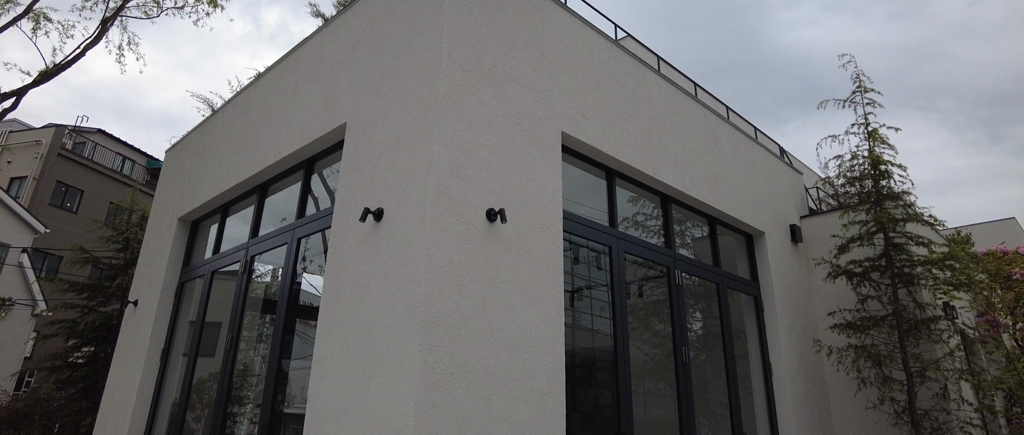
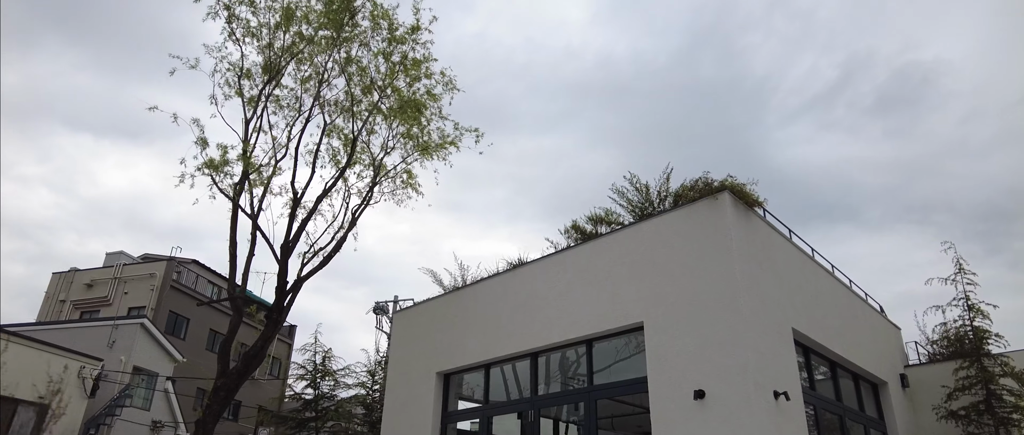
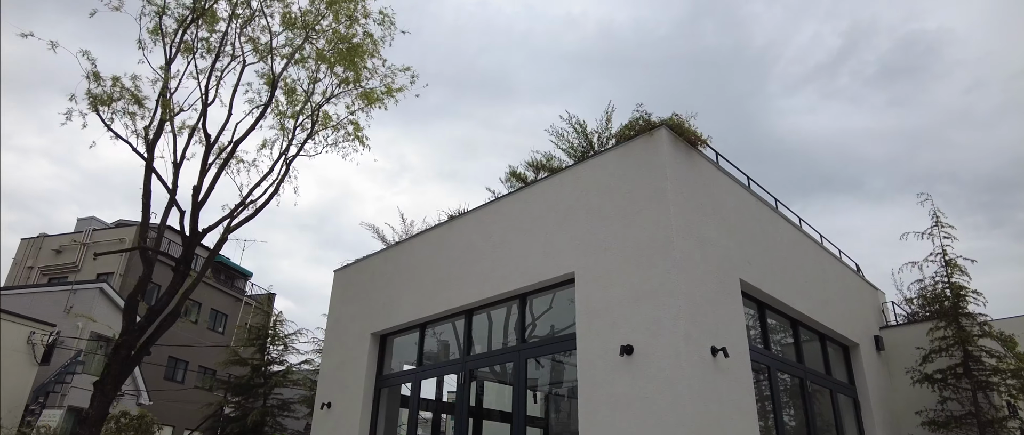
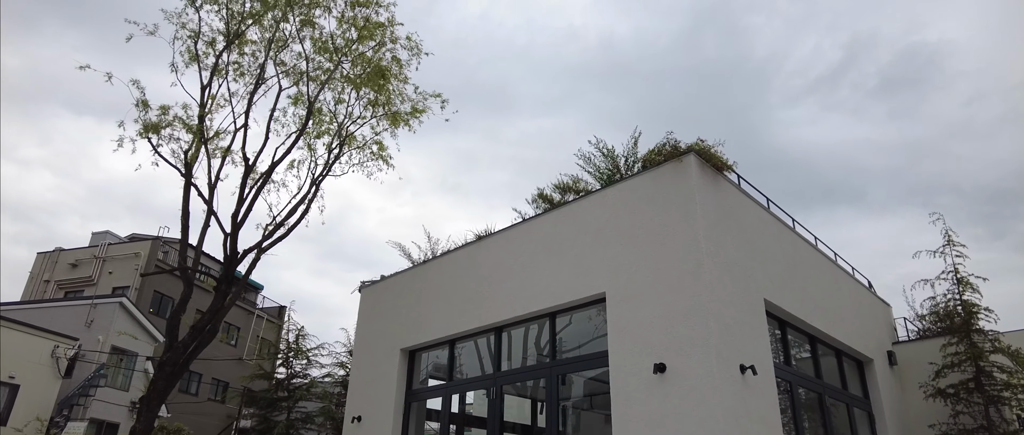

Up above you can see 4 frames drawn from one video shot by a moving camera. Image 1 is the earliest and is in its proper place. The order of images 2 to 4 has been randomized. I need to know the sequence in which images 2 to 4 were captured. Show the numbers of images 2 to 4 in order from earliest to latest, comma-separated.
3, 4, 2
